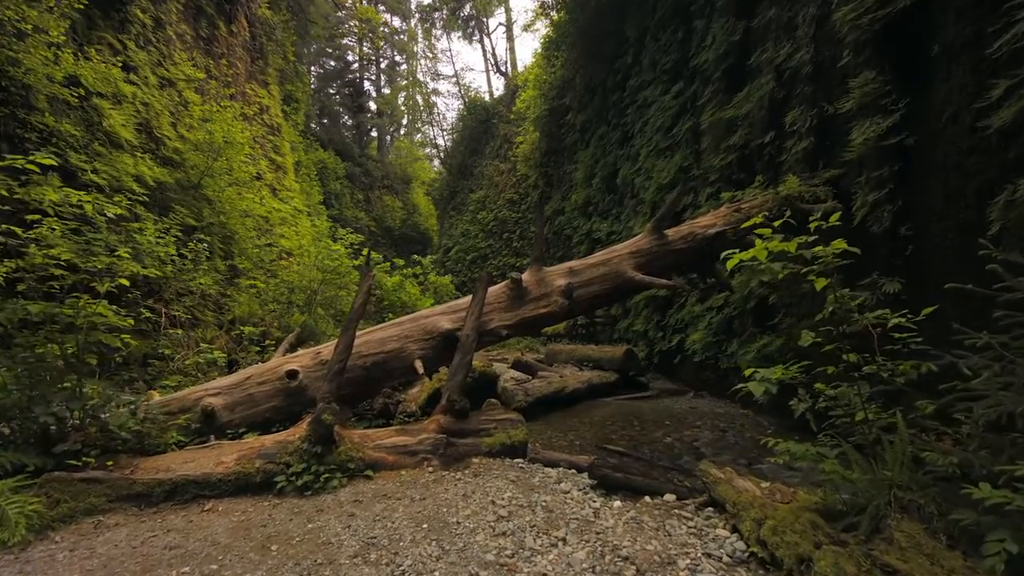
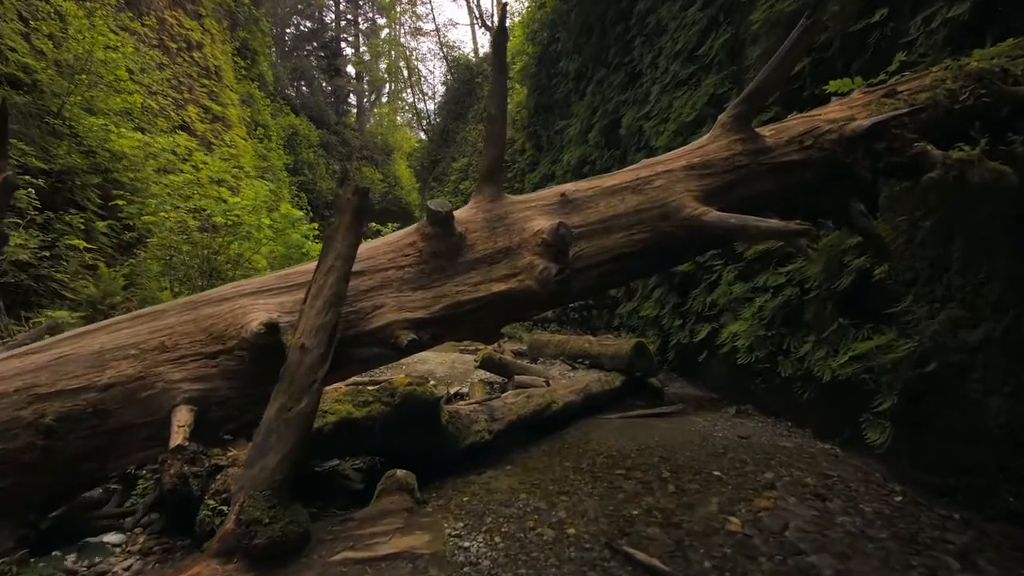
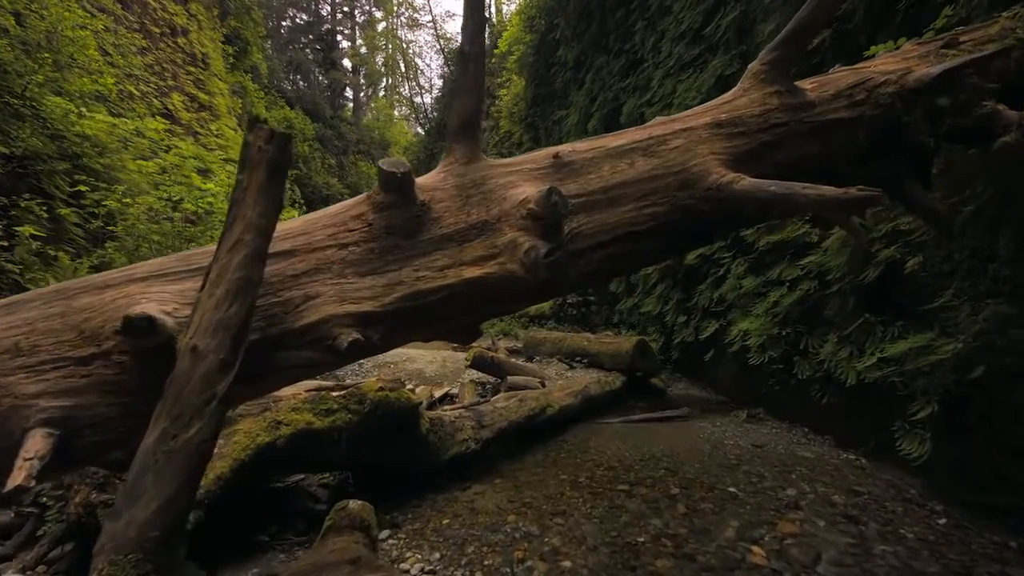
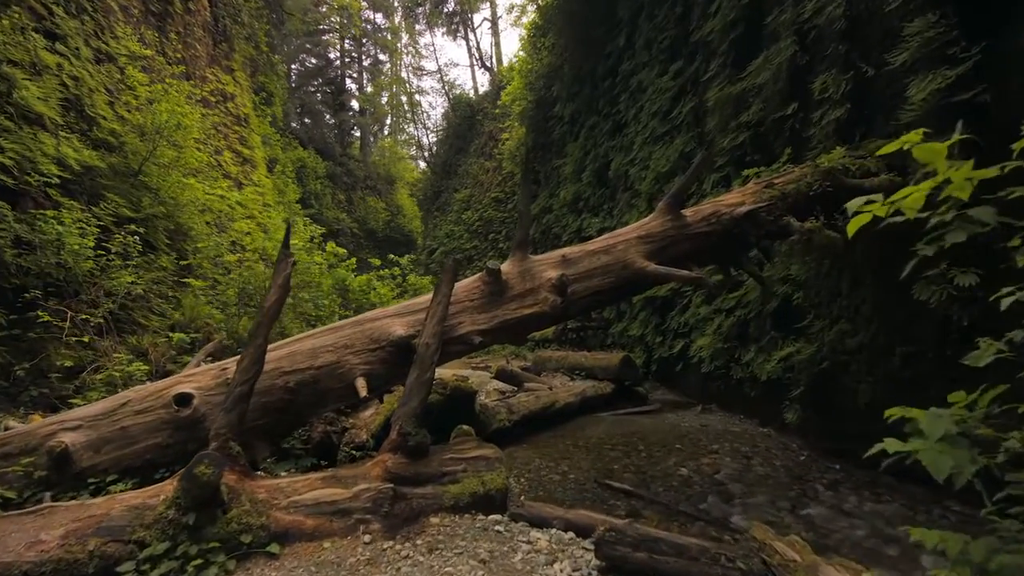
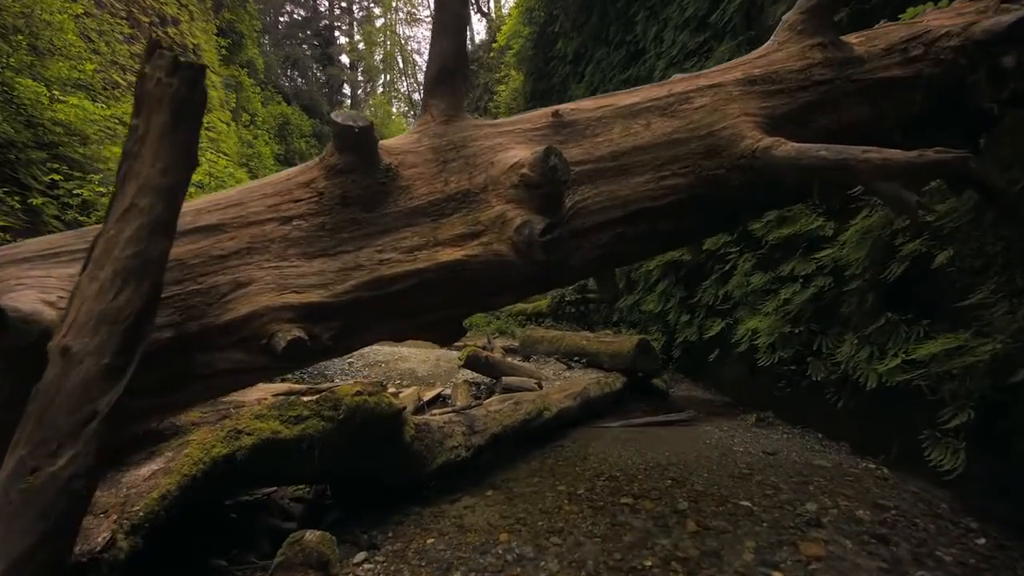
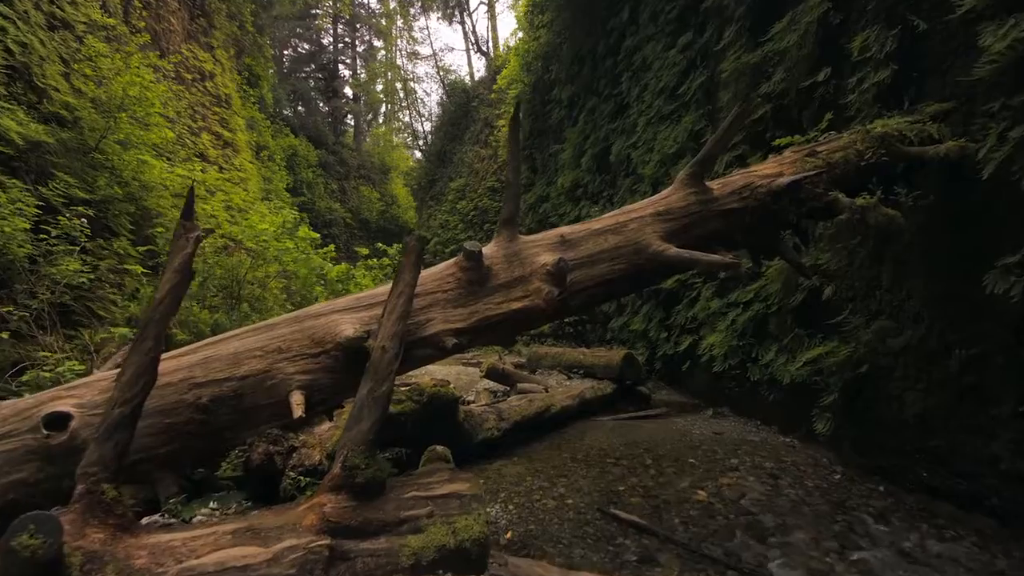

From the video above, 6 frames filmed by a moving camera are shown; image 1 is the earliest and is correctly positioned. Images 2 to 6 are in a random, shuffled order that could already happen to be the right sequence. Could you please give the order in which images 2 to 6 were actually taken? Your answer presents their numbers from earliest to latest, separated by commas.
4, 6, 2, 3, 5
